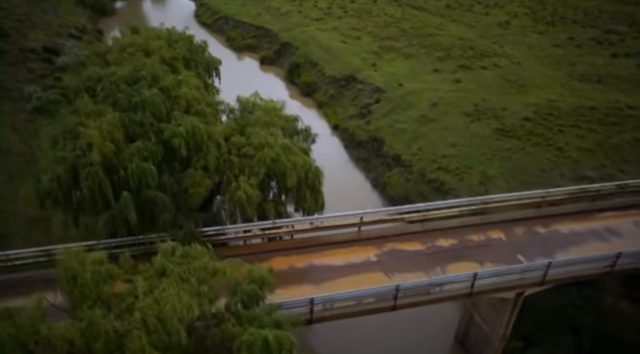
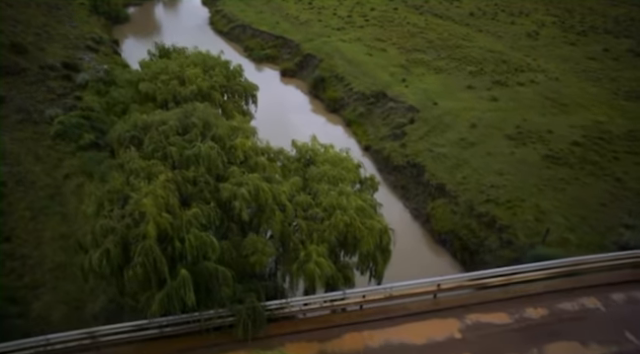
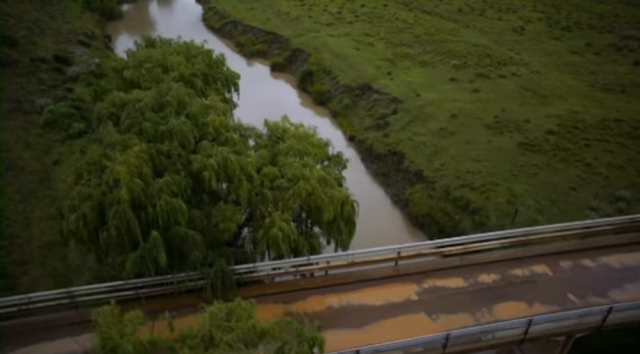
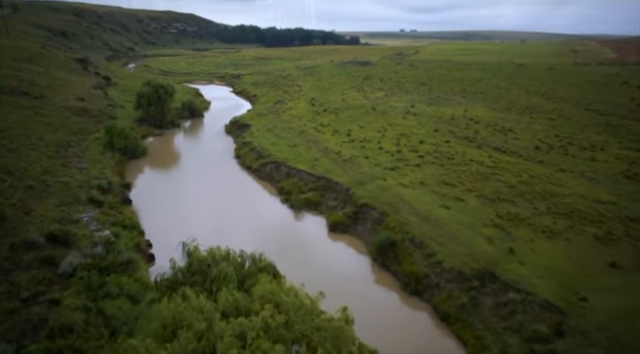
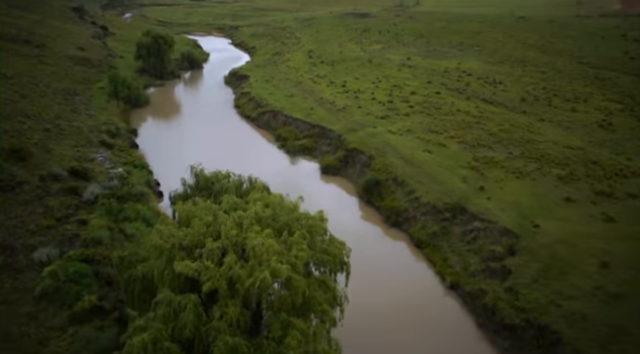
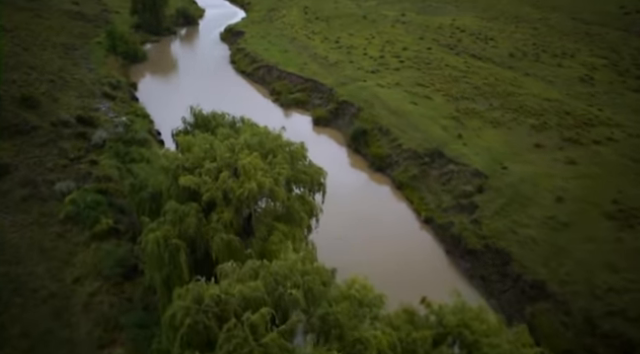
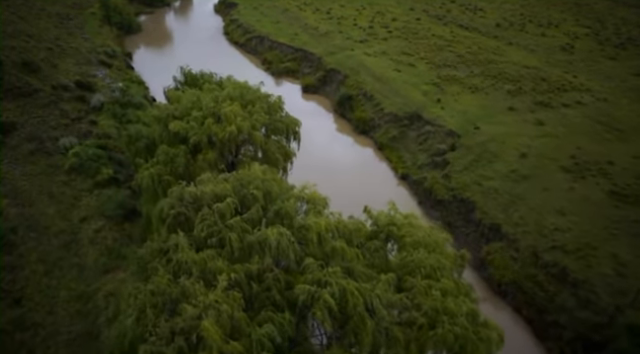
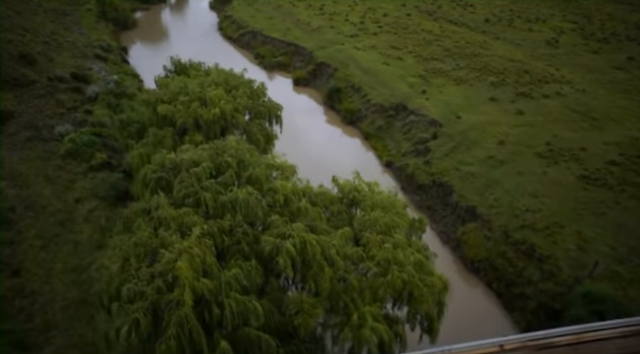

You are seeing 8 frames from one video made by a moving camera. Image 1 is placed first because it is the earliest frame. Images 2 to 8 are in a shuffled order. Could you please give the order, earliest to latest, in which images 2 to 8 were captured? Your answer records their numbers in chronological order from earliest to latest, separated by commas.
3, 2, 8, 7, 6, 5, 4
